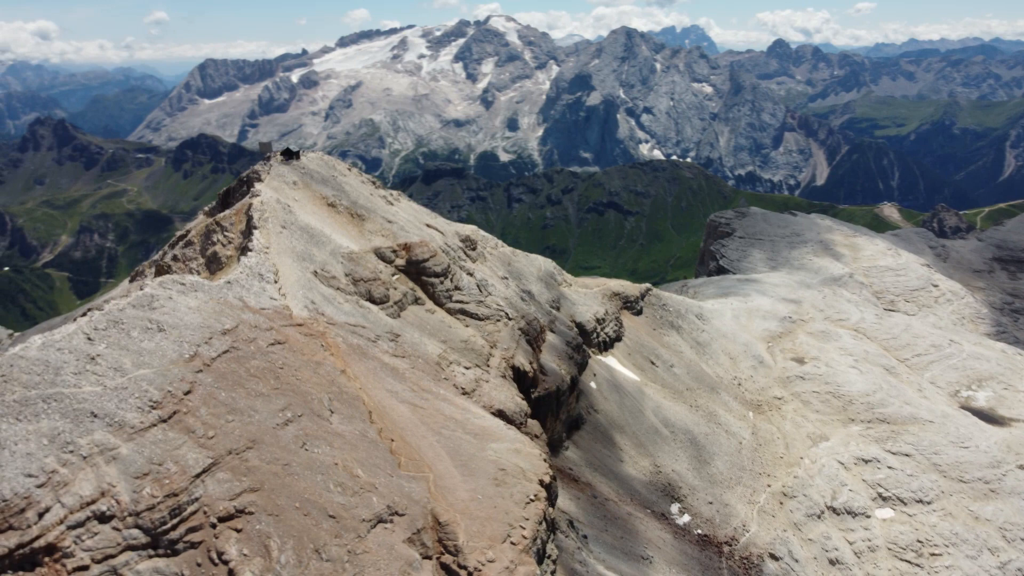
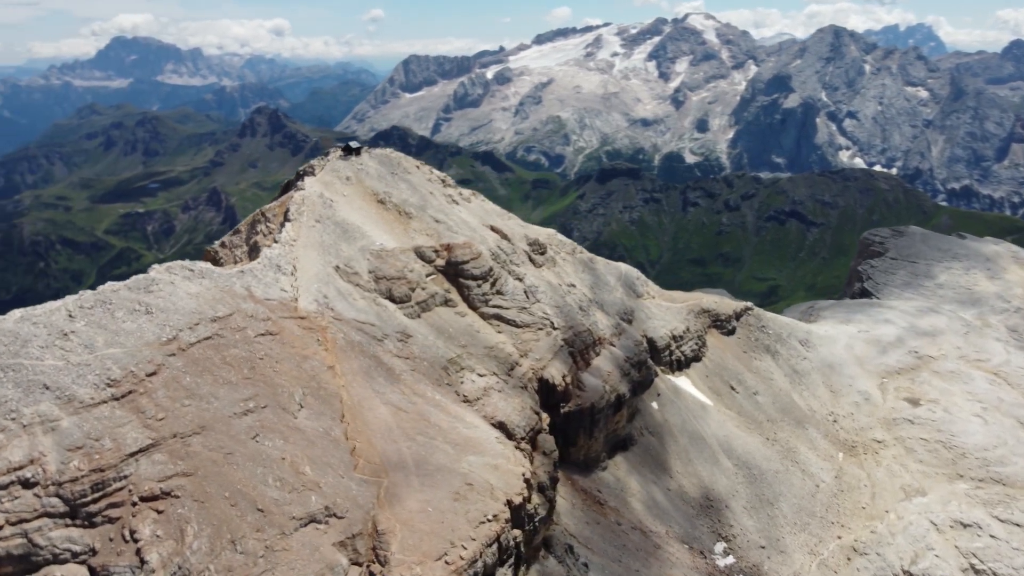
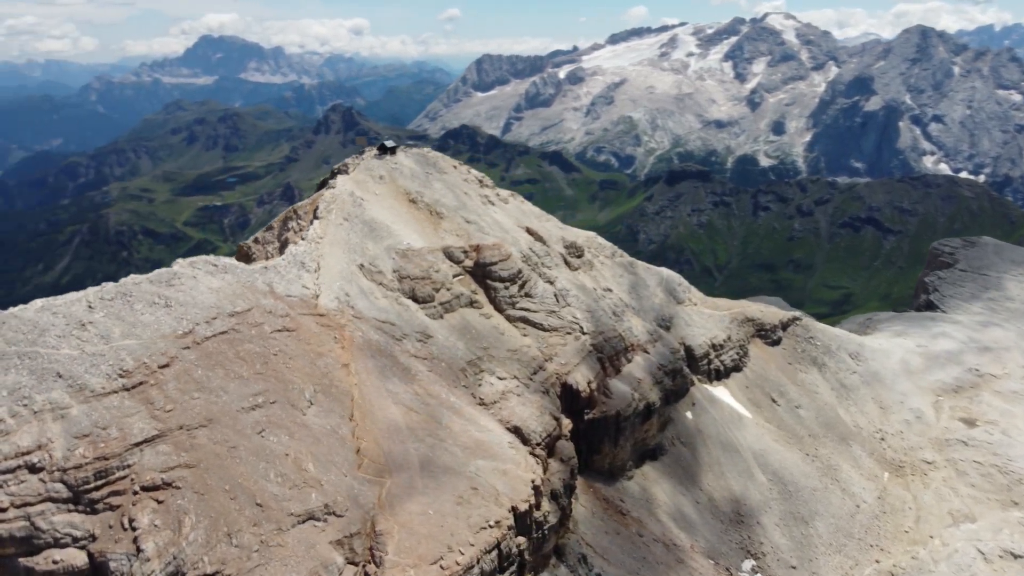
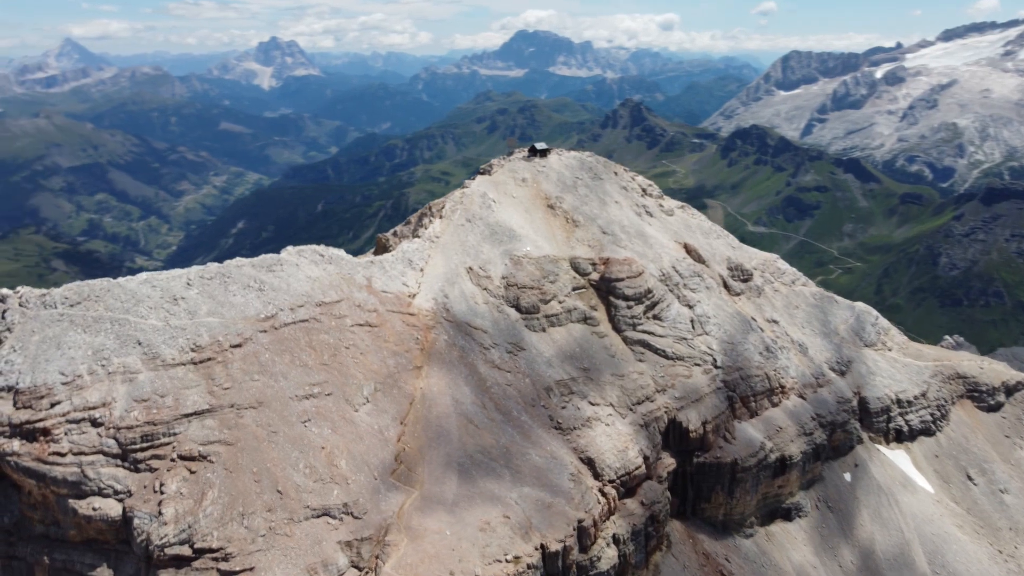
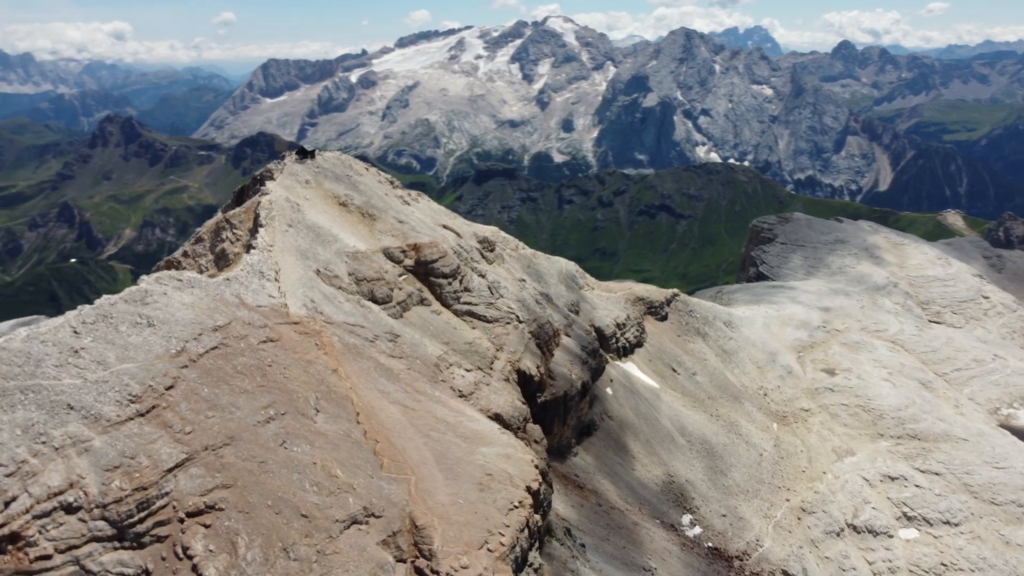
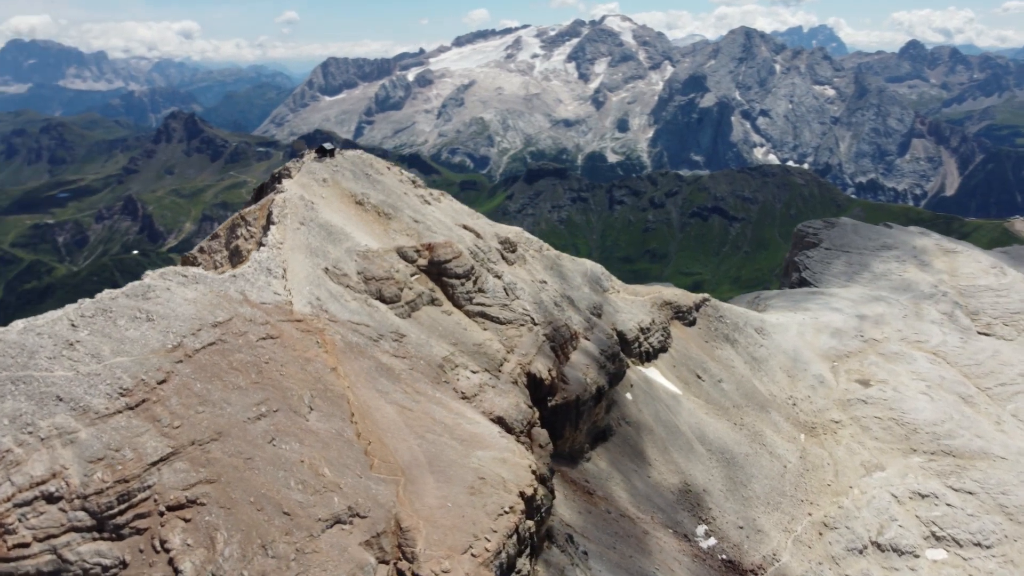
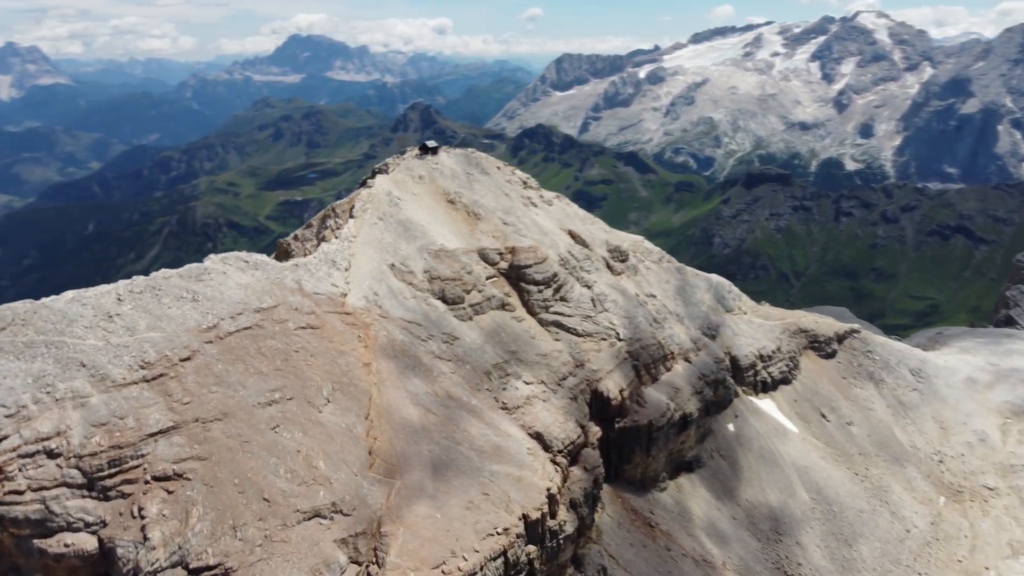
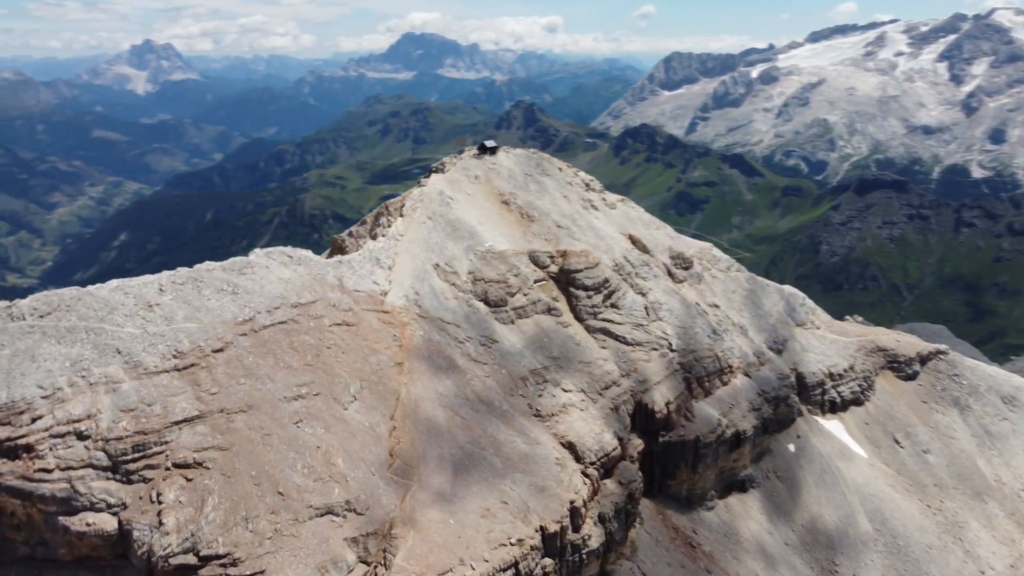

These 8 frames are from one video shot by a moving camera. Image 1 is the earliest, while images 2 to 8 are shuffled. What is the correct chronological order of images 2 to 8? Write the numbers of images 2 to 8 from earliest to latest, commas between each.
5, 6, 2, 3, 7, 8, 4
